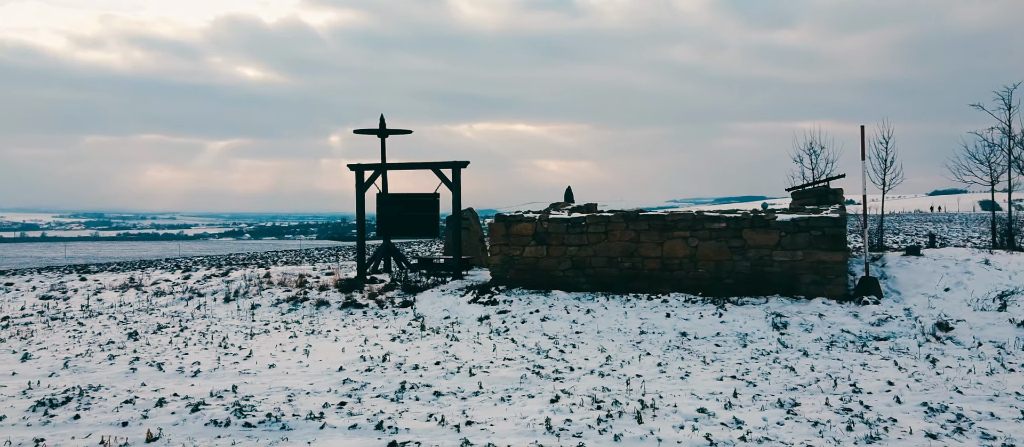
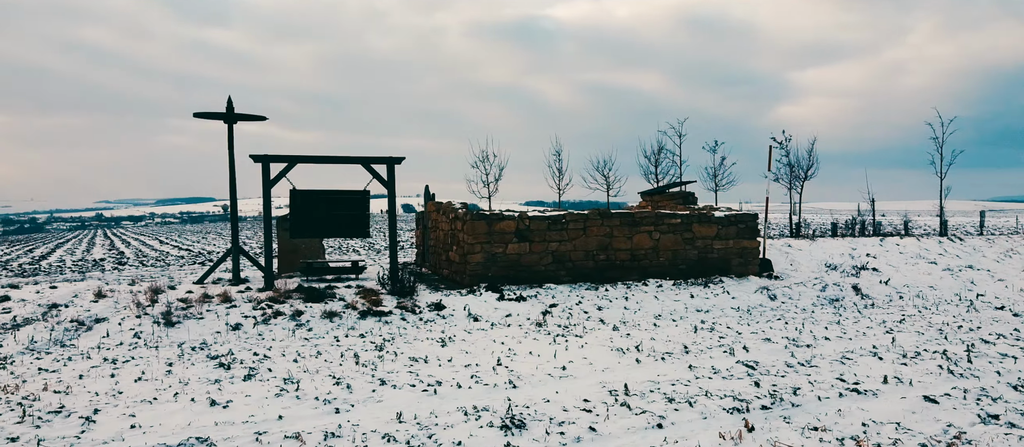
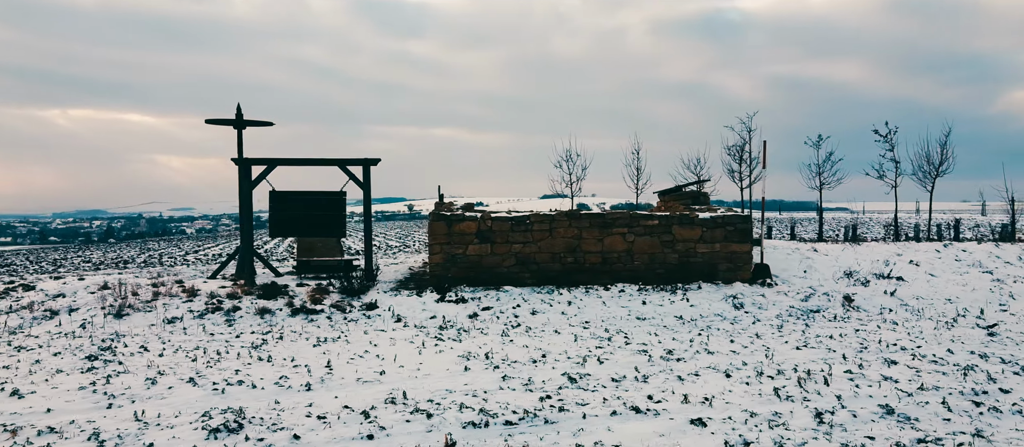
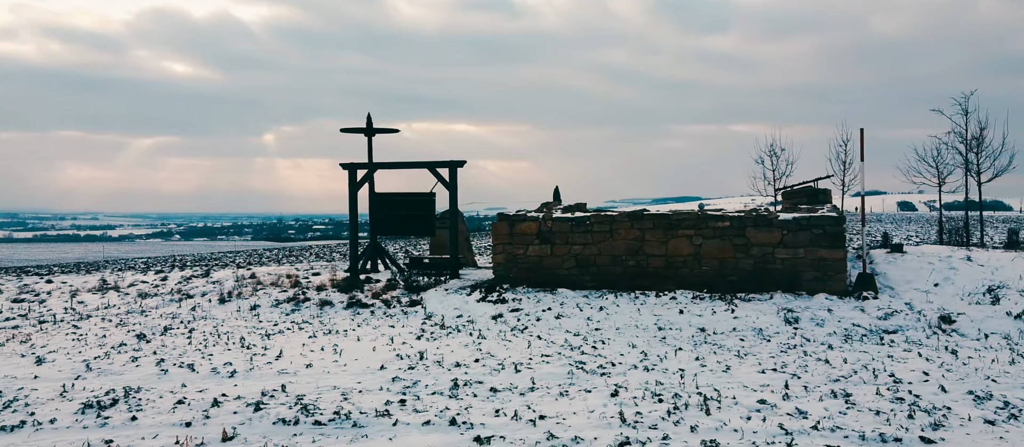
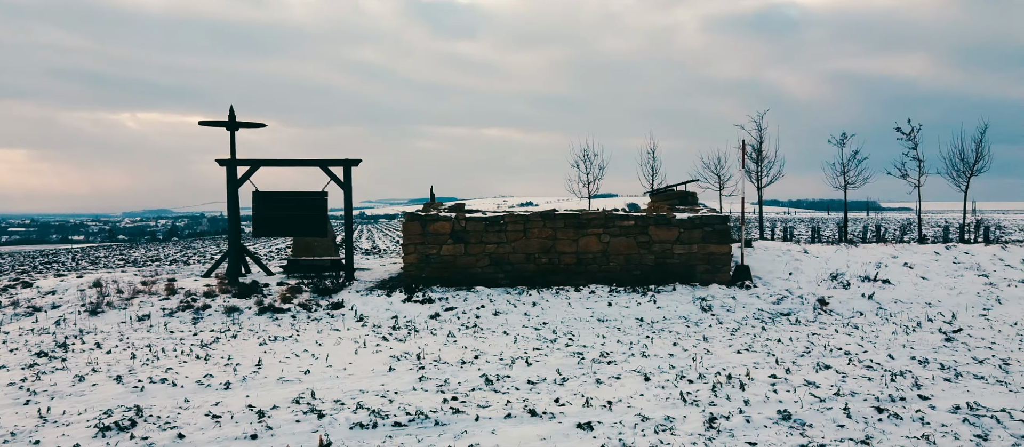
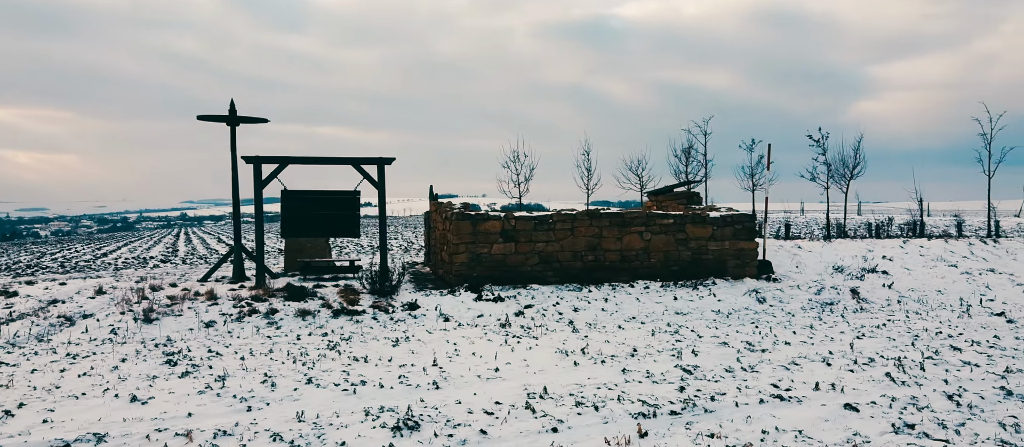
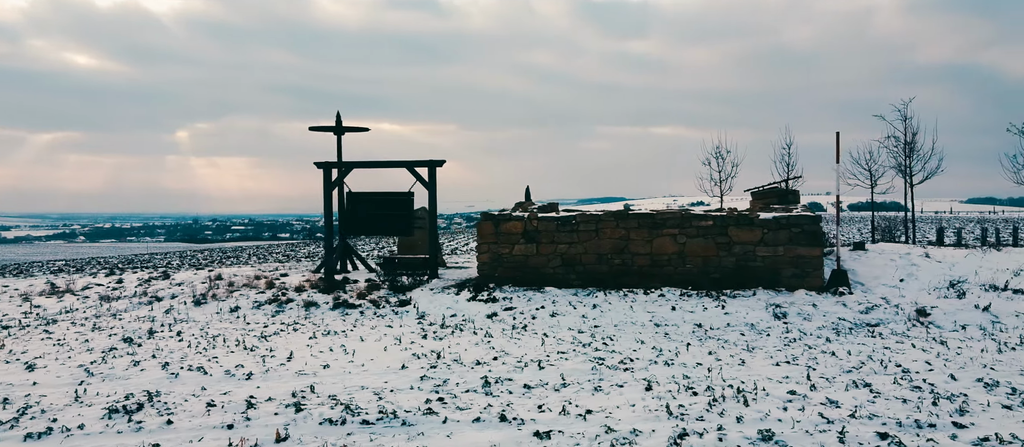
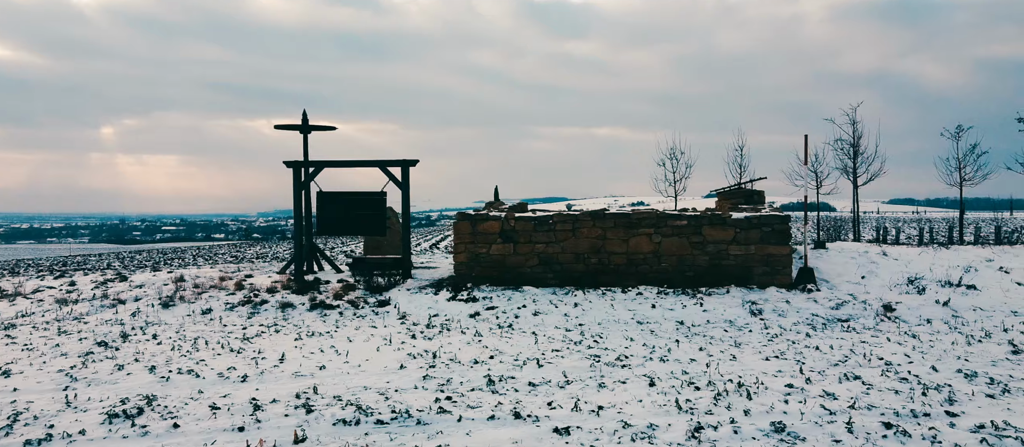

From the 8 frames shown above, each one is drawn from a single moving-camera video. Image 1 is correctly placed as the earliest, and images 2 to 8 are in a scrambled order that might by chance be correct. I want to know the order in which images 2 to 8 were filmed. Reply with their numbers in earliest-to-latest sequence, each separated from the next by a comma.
4, 7, 8, 5, 3, 6, 2
